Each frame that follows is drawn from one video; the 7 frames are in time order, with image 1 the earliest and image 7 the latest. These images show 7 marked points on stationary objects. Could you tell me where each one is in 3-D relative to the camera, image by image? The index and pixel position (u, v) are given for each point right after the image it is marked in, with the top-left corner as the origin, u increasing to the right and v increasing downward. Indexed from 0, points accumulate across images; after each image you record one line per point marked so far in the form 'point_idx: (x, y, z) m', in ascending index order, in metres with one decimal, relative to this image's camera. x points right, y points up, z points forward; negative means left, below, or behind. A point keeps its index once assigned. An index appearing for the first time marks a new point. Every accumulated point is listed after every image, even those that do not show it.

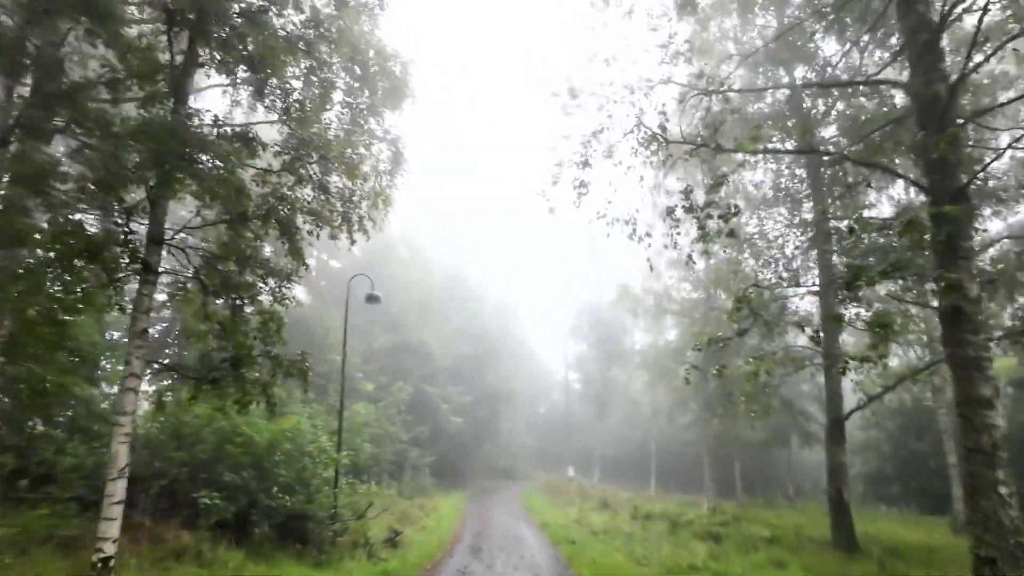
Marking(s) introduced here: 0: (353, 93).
0: (-2.6, +3.1, +9.8) m
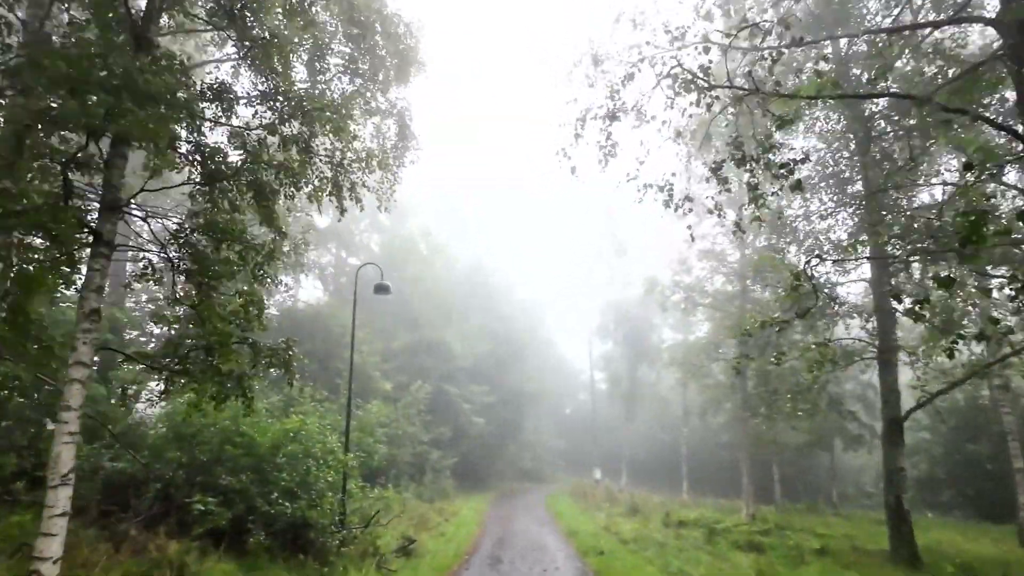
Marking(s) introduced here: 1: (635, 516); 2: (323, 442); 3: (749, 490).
0: (-2.3, +3.3, +8.9) m
1: (+3.9, -7.2, +19.5) m
2: (-3.5, -2.8, +10.9) m
3: (+7.6, -6.5, +19.9) m
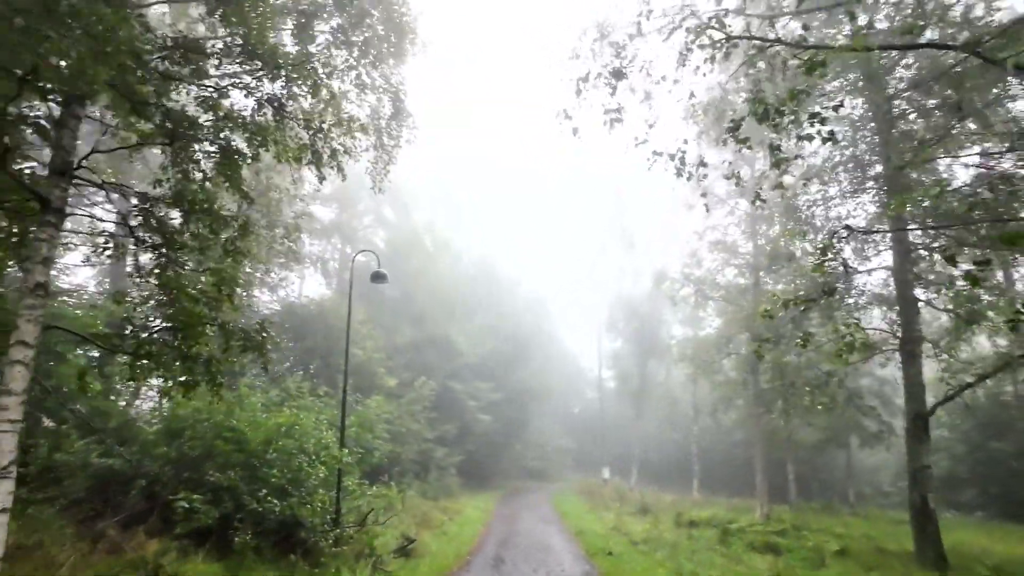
0: (-2.3, +3.5, +8.4) m
1: (+4.1, -7.0, +18.9) m
2: (-3.4, -2.6, +10.4) m
3: (+7.8, -6.3, +19.2) m
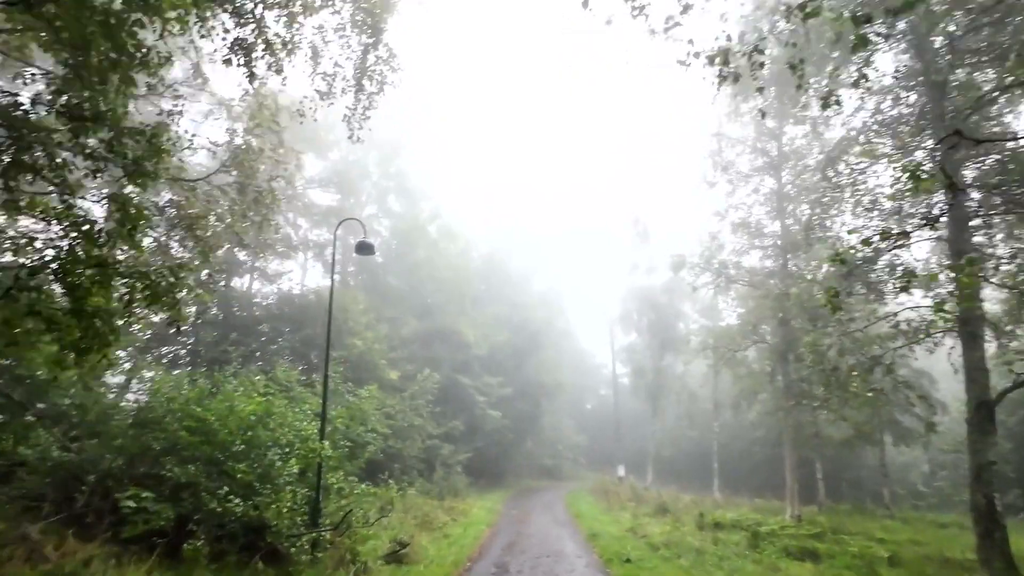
0: (-2.3, +4.0, +7.2) m
1: (+4.3, -6.5, +17.5) m
2: (-3.4, -2.1, +9.2) m
3: (+8.0, -5.8, +17.8) m
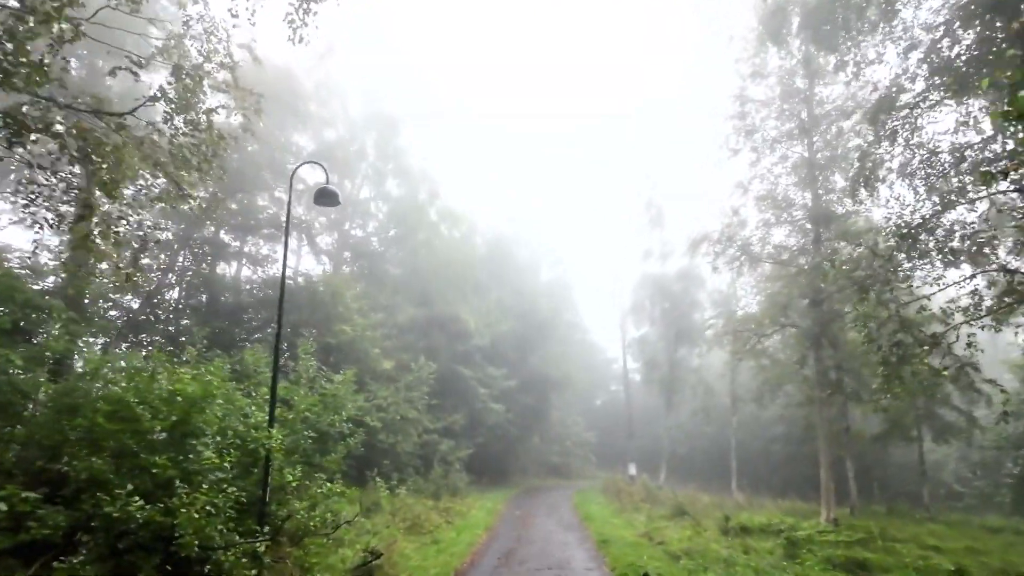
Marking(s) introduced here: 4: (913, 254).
0: (-2.4, +4.5, +5.5) m
1: (+4.4, -5.9, +15.8) m
2: (-3.5, -1.6, +7.5) m
3: (+8.1, -5.2, +15.9) m
4: (+7.1, +0.6, +11.0) m
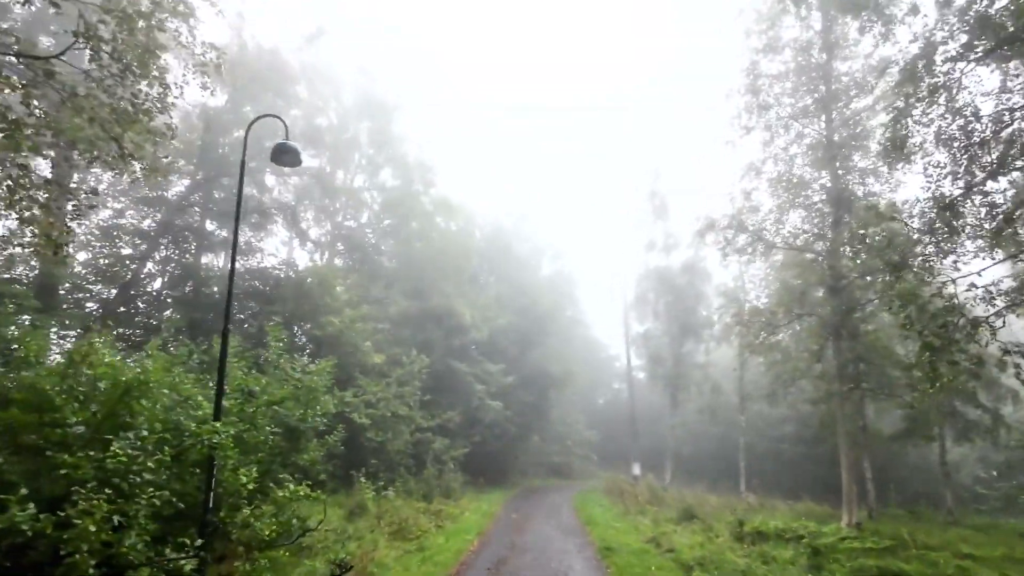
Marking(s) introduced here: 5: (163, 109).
0: (-2.6, +4.8, +4.4) m
1: (+4.3, -5.6, +14.6) m
2: (-3.6, -1.3, +6.4) m
3: (+8.0, -4.9, +14.8) m
4: (+7.0, +0.9, +9.9) m
5: (-5.0, +2.5, +8.7) m
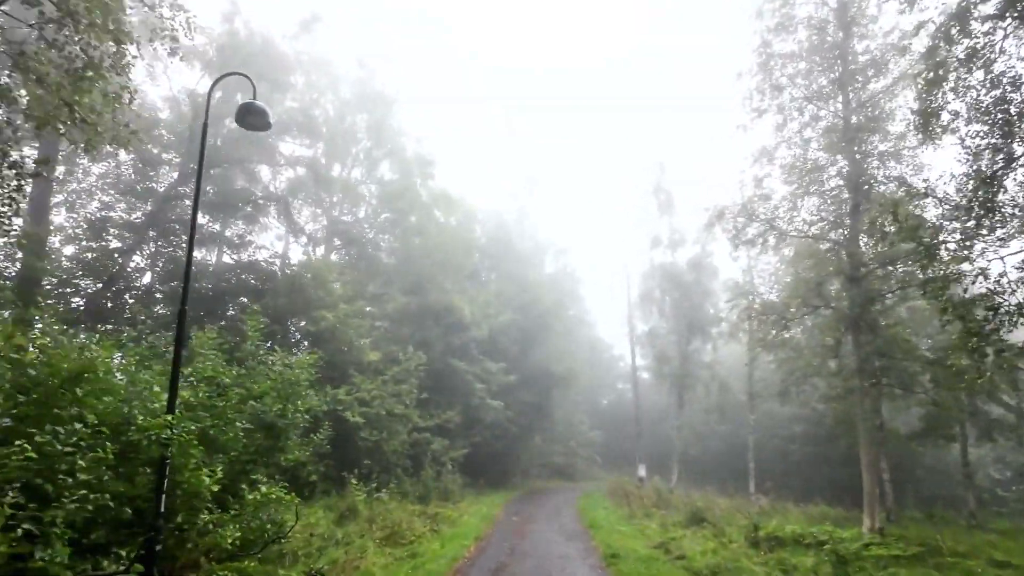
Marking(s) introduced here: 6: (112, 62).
0: (-2.7, +5.1, +3.6) m
1: (+4.3, -5.4, +13.8) m
2: (-3.7, -1.0, +5.7) m
3: (+8.0, -4.6, +14.0) m
4: (+7.0, +1.2, +9.1) m
5: (-5.0, +2.8, +8.0) m
6: (-5.1, +2.9, +7.8) m
